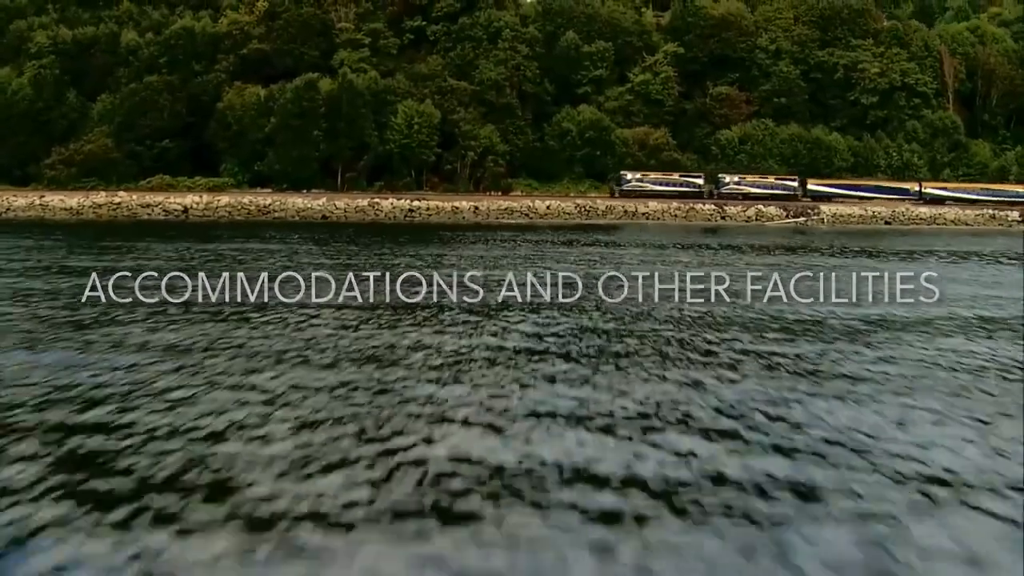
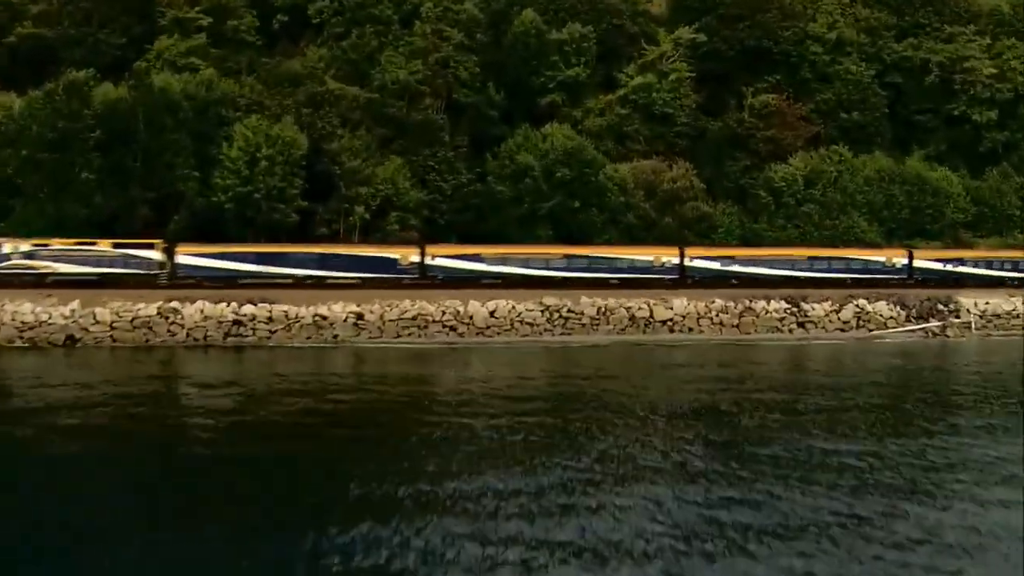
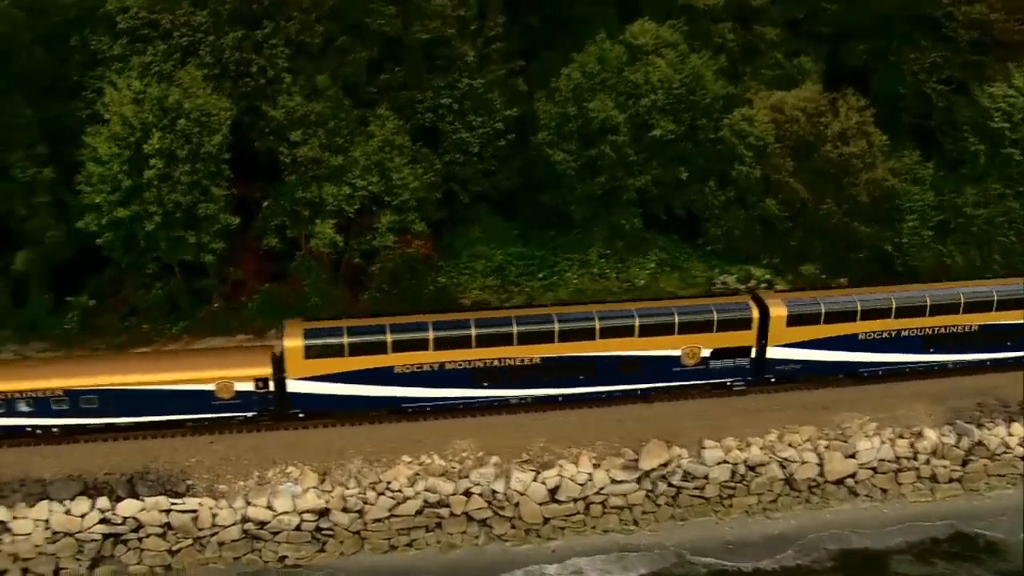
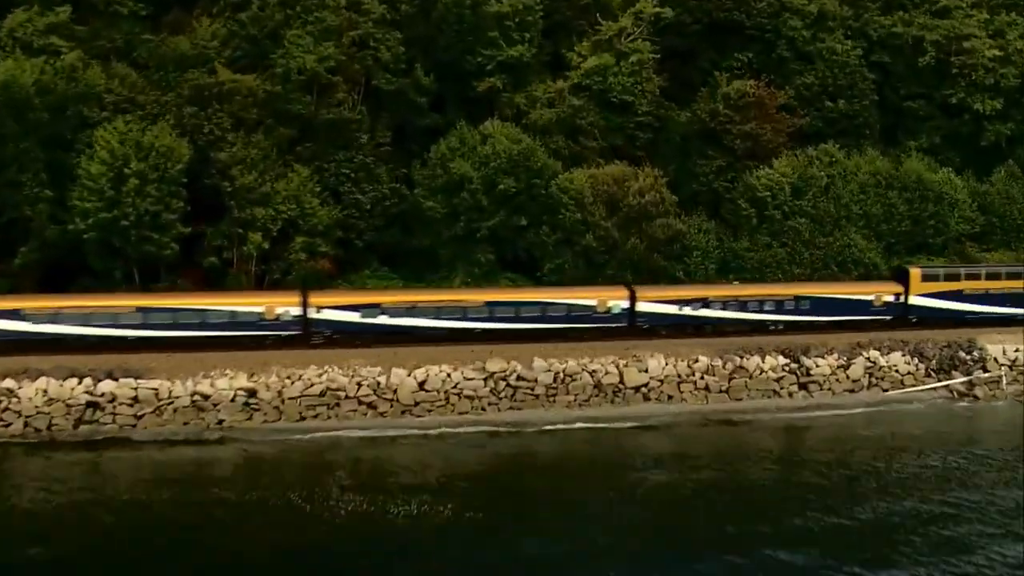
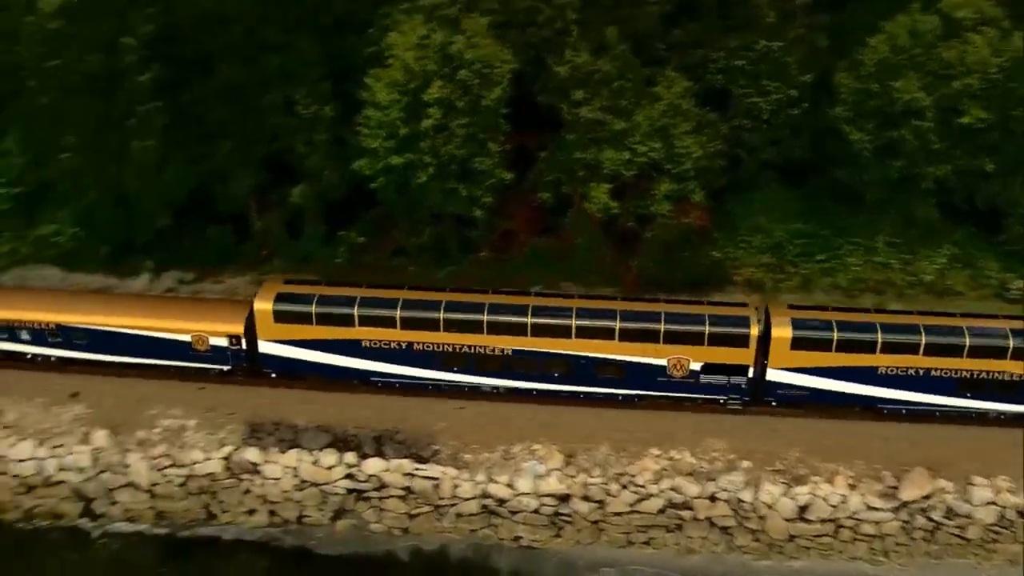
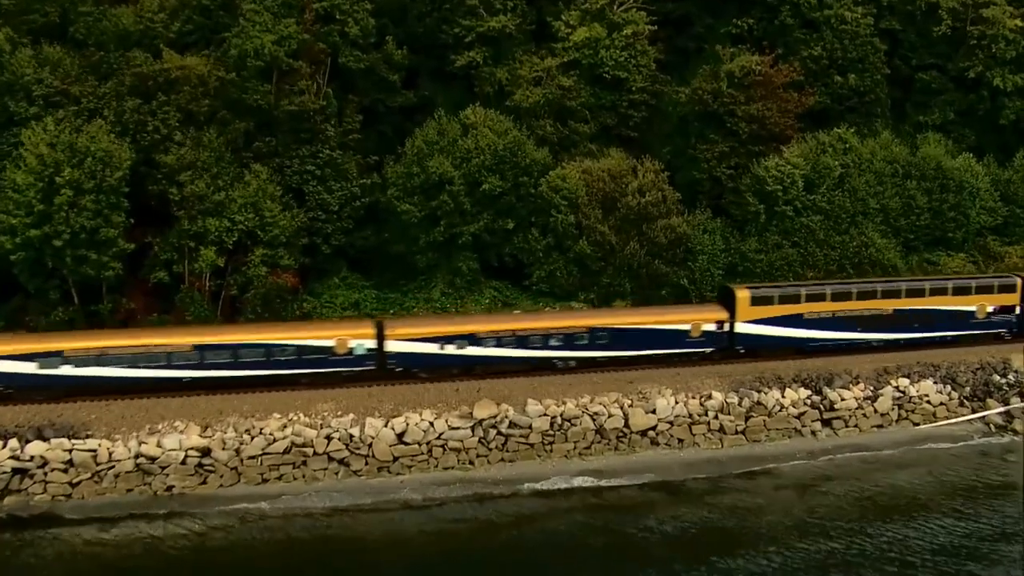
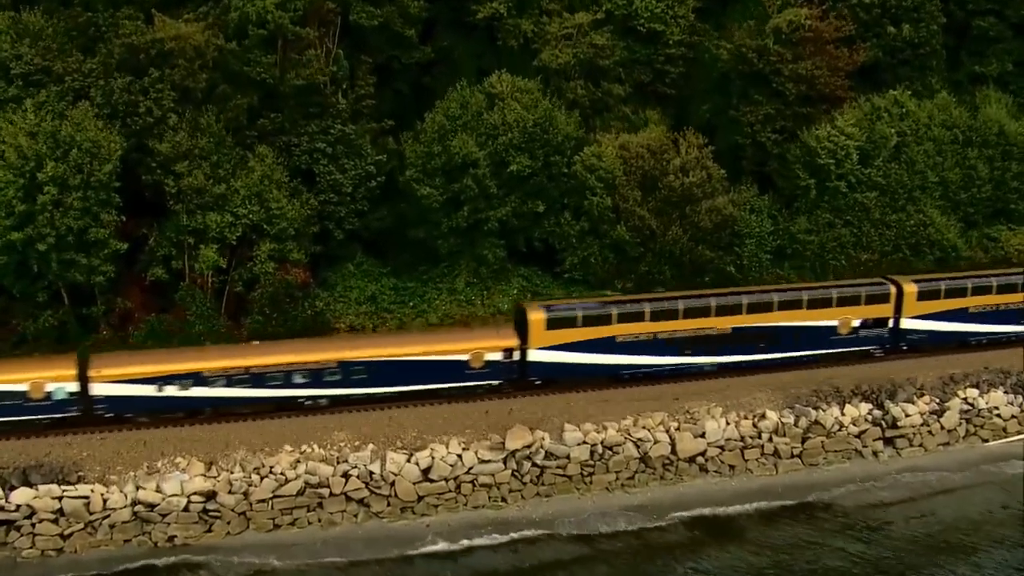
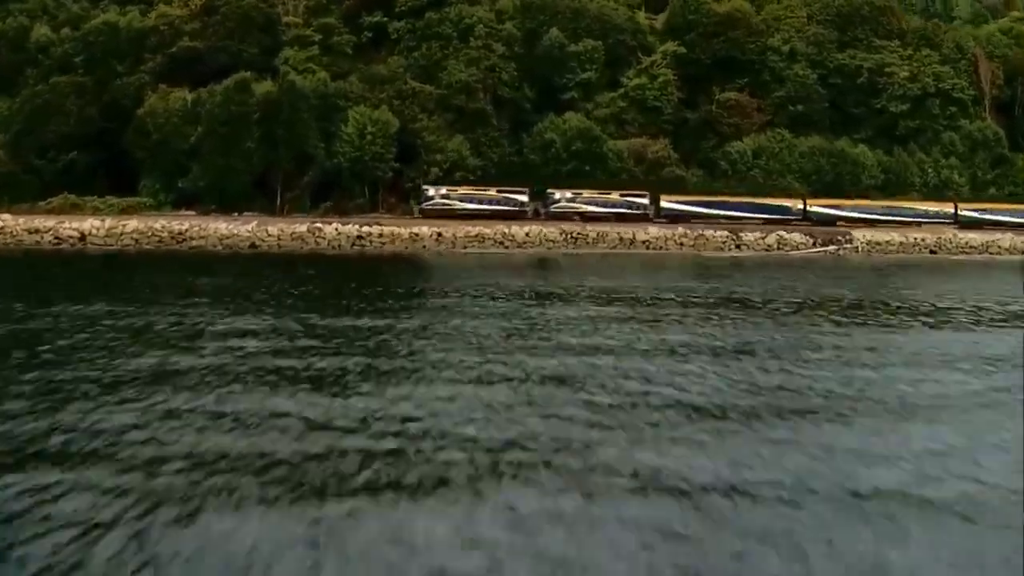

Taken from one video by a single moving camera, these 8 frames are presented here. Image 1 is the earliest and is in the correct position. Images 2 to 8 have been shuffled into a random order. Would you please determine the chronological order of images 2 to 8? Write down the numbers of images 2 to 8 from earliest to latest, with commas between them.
8, 2, 4, 6, 7, 3, 5
